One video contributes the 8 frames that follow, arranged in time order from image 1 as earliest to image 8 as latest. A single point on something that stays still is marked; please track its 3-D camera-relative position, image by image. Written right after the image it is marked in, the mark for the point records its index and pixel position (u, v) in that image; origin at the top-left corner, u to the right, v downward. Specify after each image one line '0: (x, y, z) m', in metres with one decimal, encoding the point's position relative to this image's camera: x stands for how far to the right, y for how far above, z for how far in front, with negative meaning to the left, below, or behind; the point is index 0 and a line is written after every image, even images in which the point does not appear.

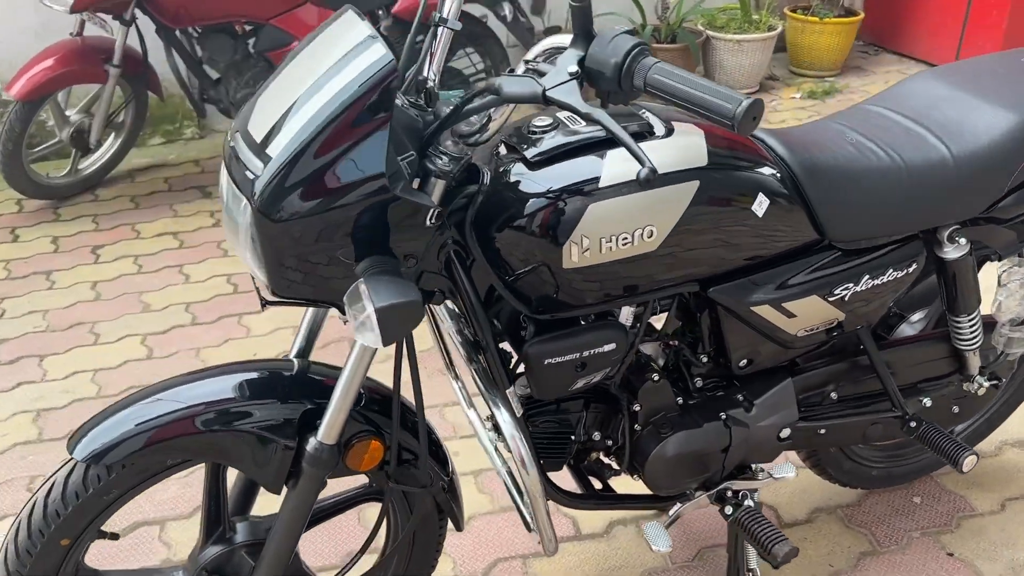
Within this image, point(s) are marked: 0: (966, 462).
0: (+1.0, -0.4, +1.9) m
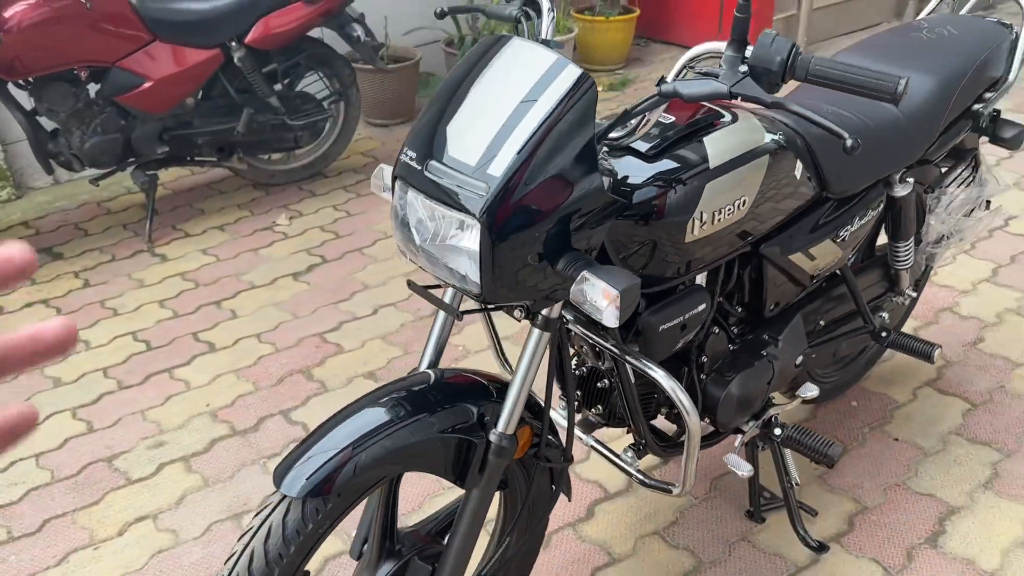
0: (+1.1, -0.2, +2.4) m
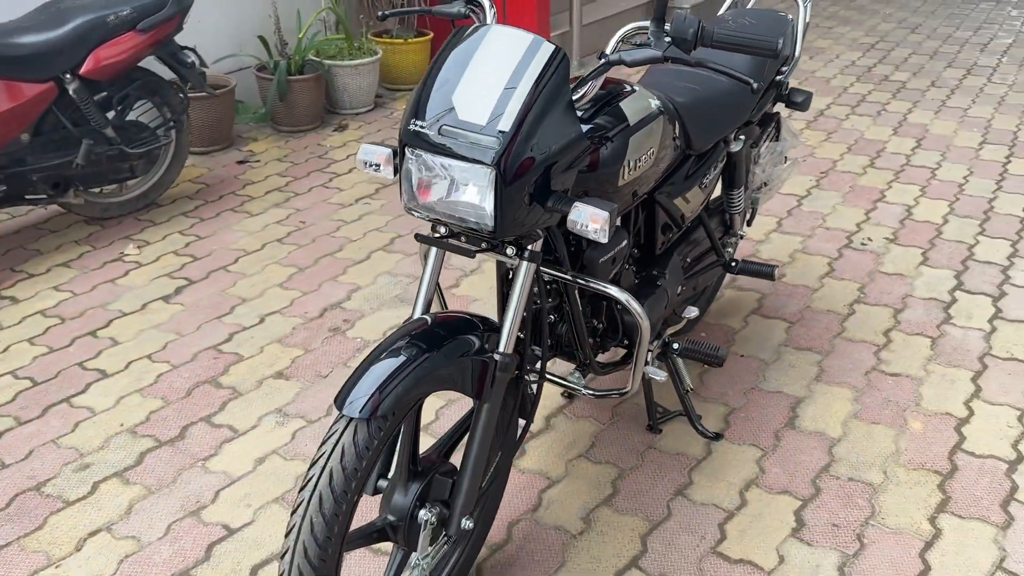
0: (+0.8, 0.0, +3.0) m
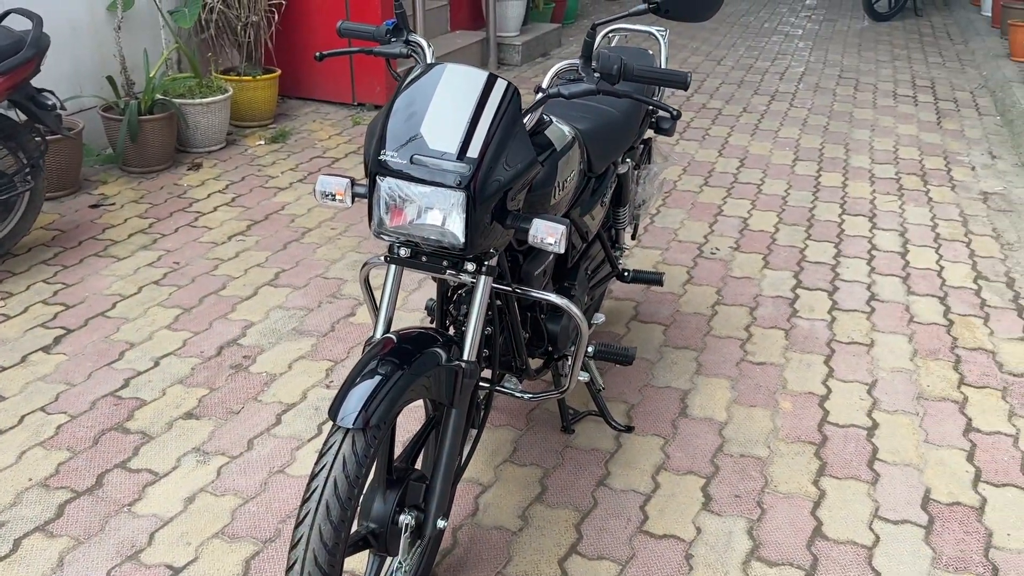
0: (+0.5, 0.0, +3.3) m
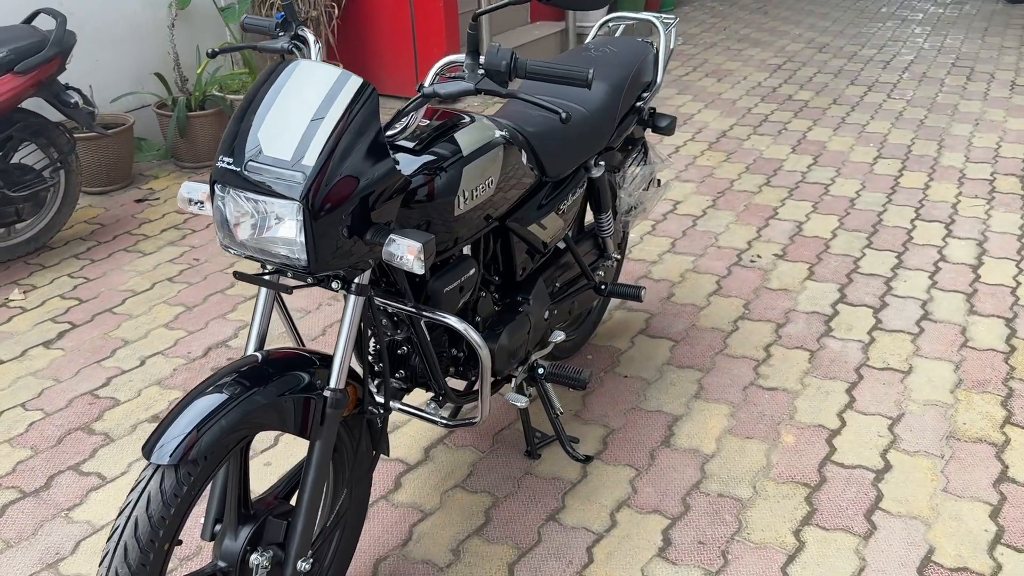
0: (+0.4, 0.0, +3.0) m
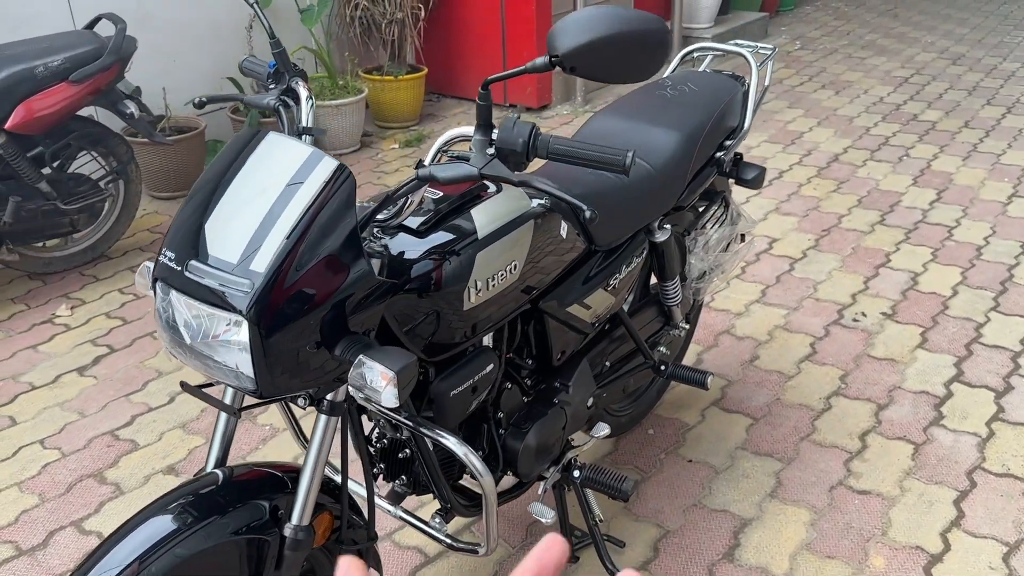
0: (+0.6, -0.3, +2.6) m
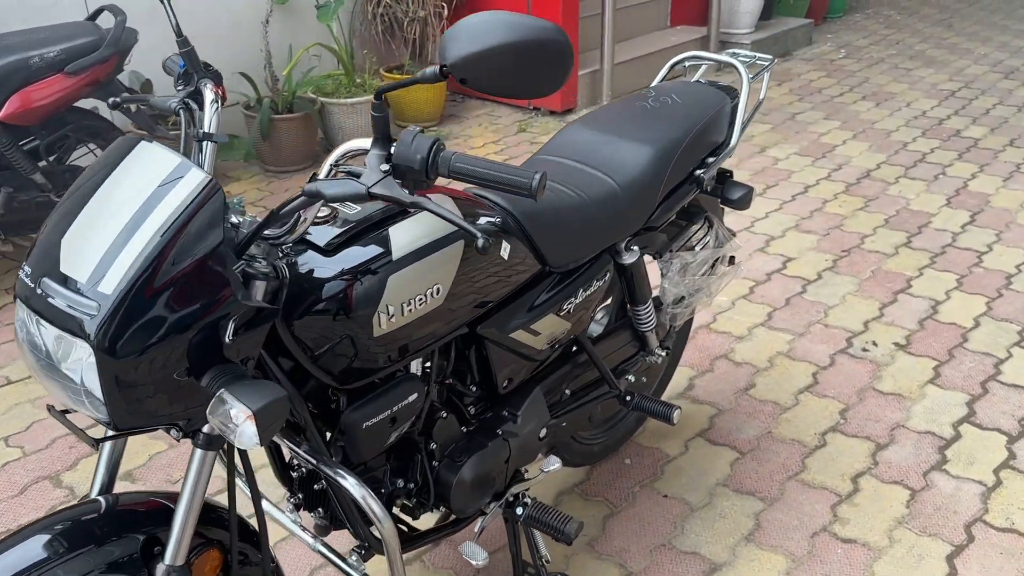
0: (+0.4, -0.3, +2.4) m
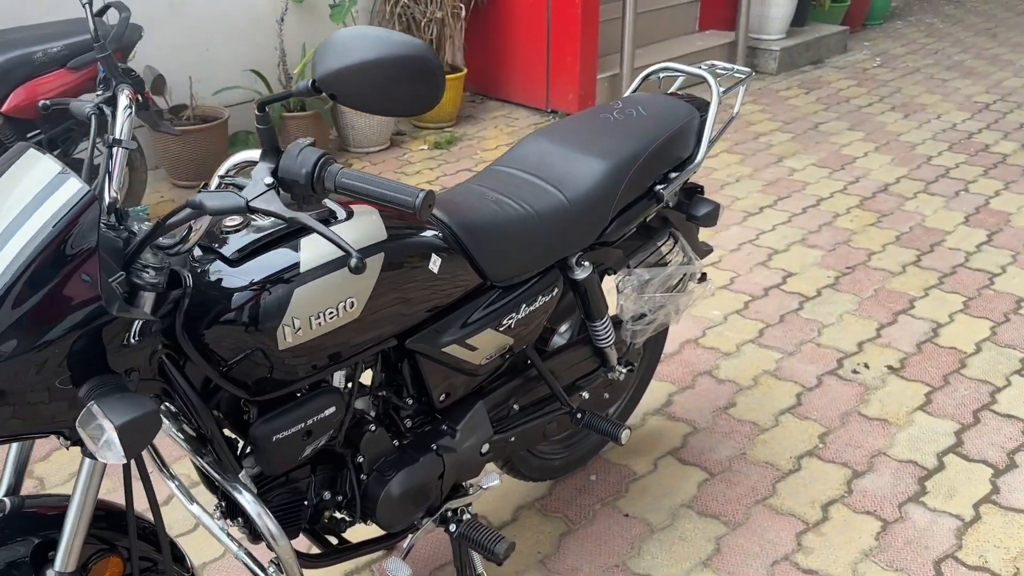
0: (+0.3, -0.4, +2.3) m
